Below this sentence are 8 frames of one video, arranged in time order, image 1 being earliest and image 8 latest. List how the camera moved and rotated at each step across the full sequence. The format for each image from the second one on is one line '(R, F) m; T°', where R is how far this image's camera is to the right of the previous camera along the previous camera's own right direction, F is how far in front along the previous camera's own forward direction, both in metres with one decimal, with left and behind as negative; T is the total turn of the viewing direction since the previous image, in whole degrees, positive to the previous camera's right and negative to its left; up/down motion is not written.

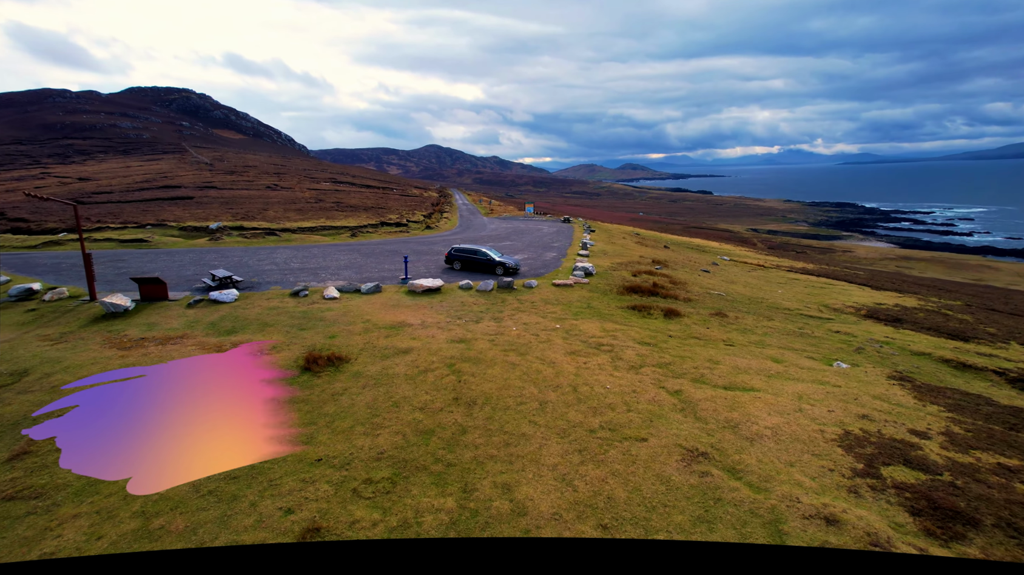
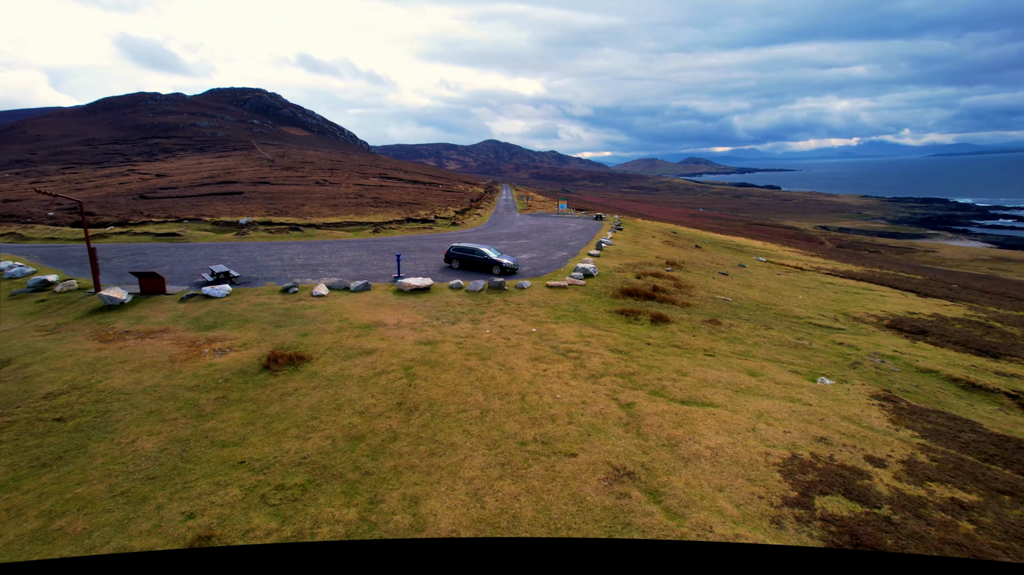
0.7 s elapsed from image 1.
(+1.8, +0.4) m; -3°
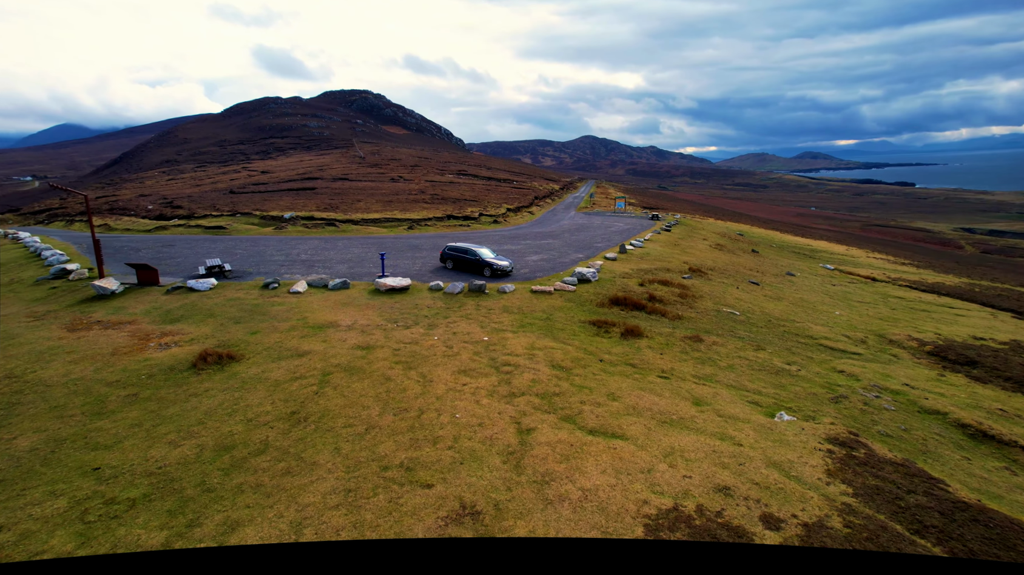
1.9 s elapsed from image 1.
(+3.0, +0.9) m; -5°
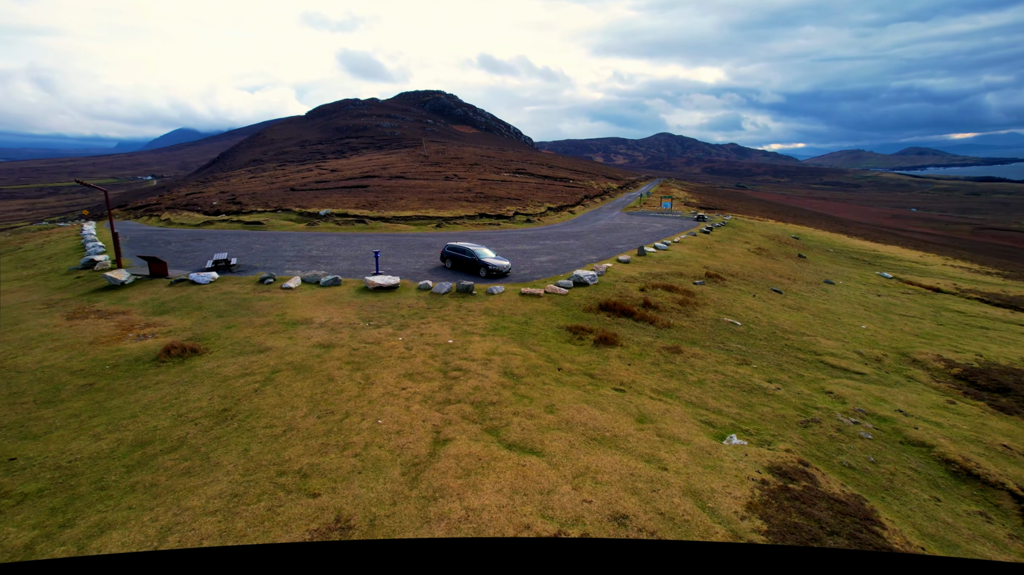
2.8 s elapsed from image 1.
(+2.2, +0.5) m; -4°
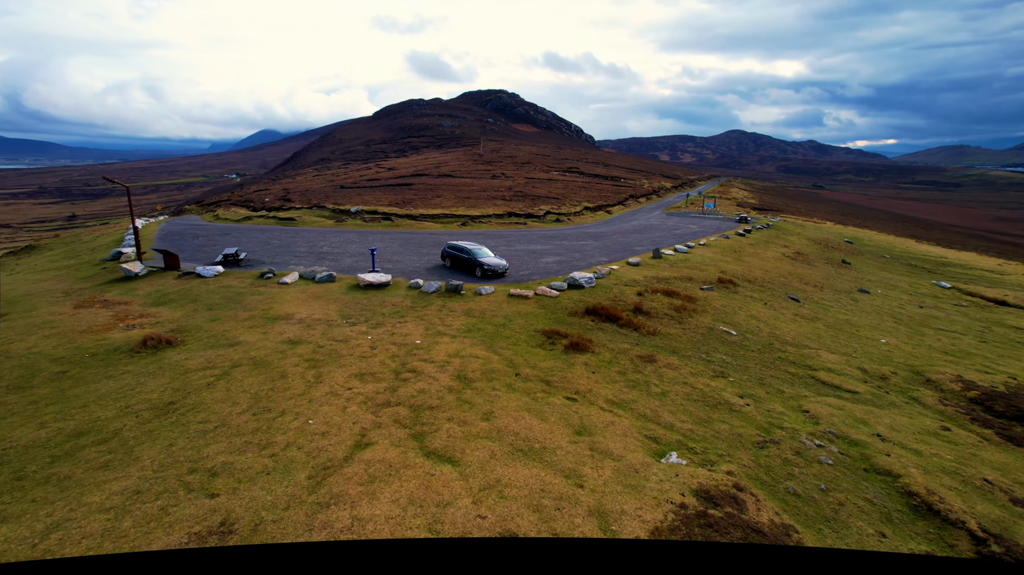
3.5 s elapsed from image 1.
(+2.0, +0.3) m; -4°
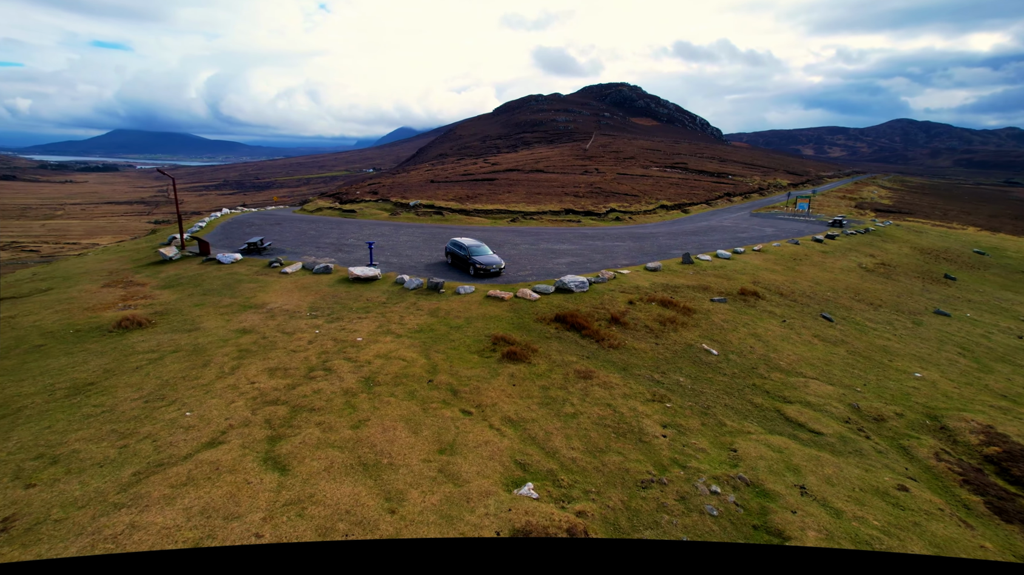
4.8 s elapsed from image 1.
(+4.0, +0.7) m; -8°
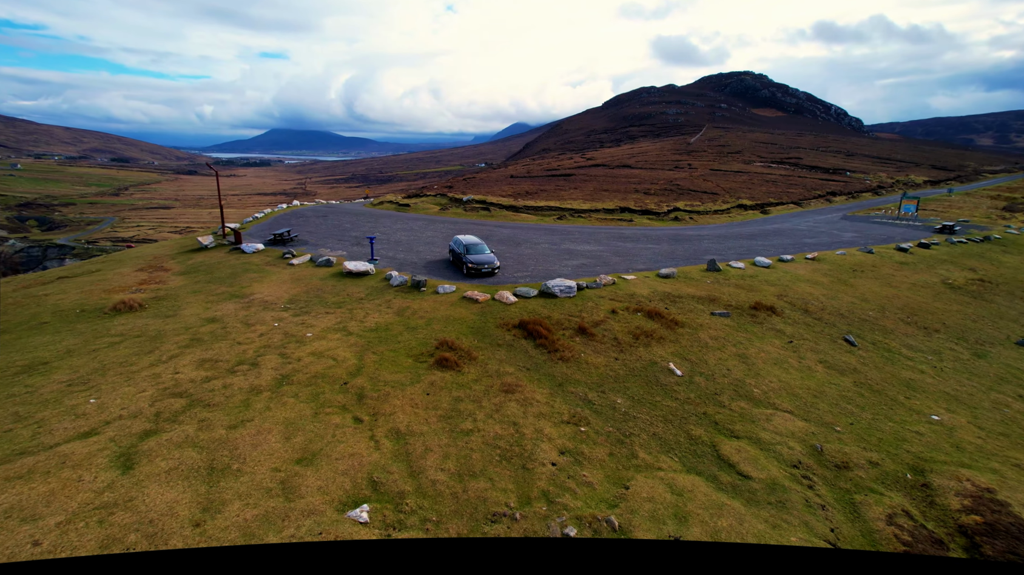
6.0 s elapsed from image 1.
(+3.9, +0.6) m; -8°
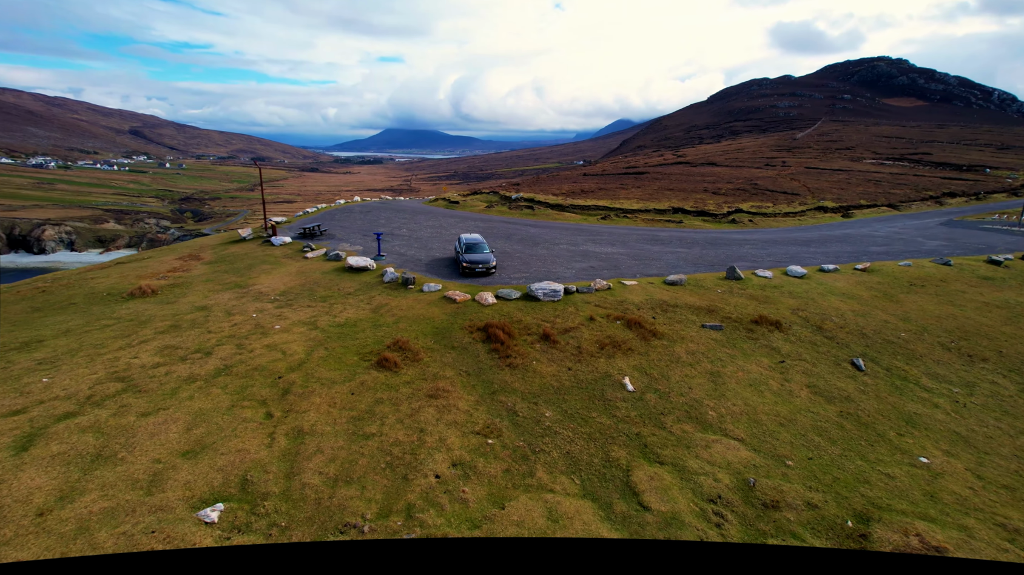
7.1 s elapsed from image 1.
(+3.6, +0.2) m; -7°
